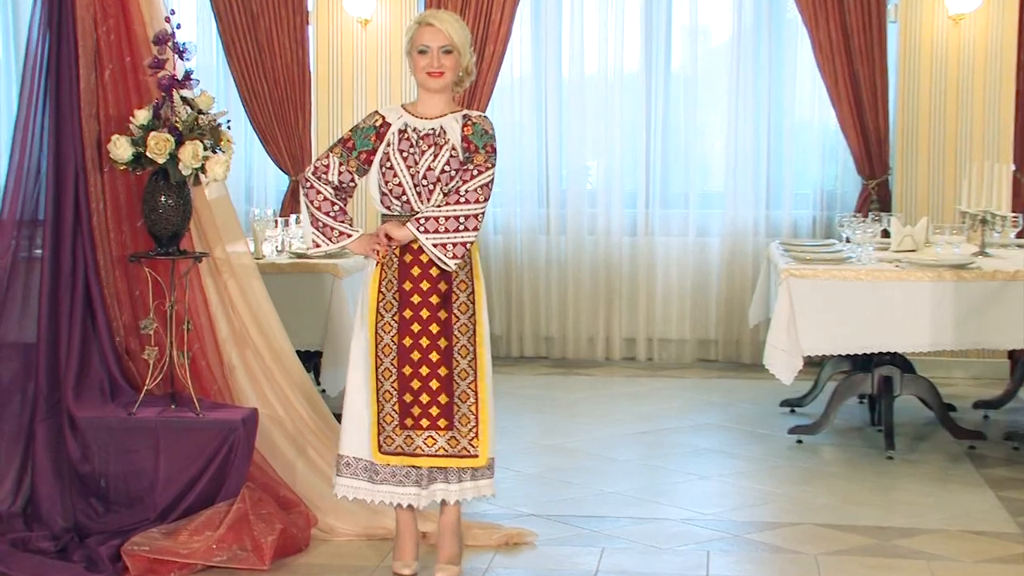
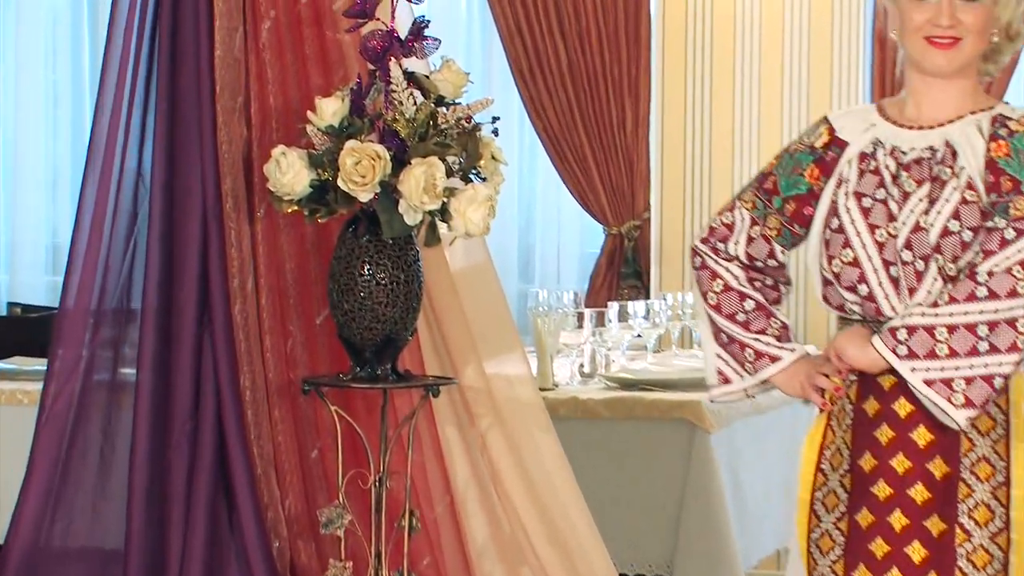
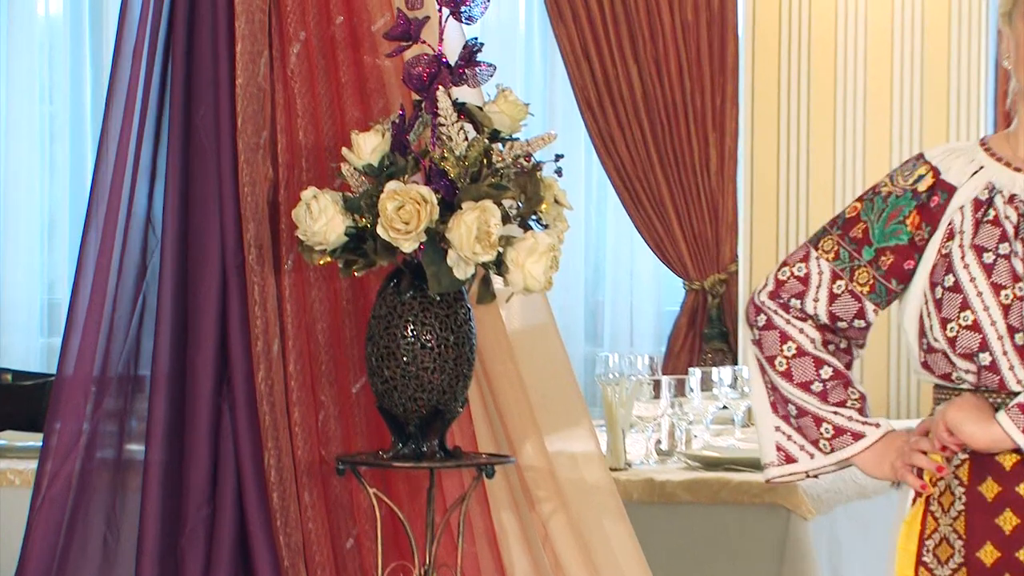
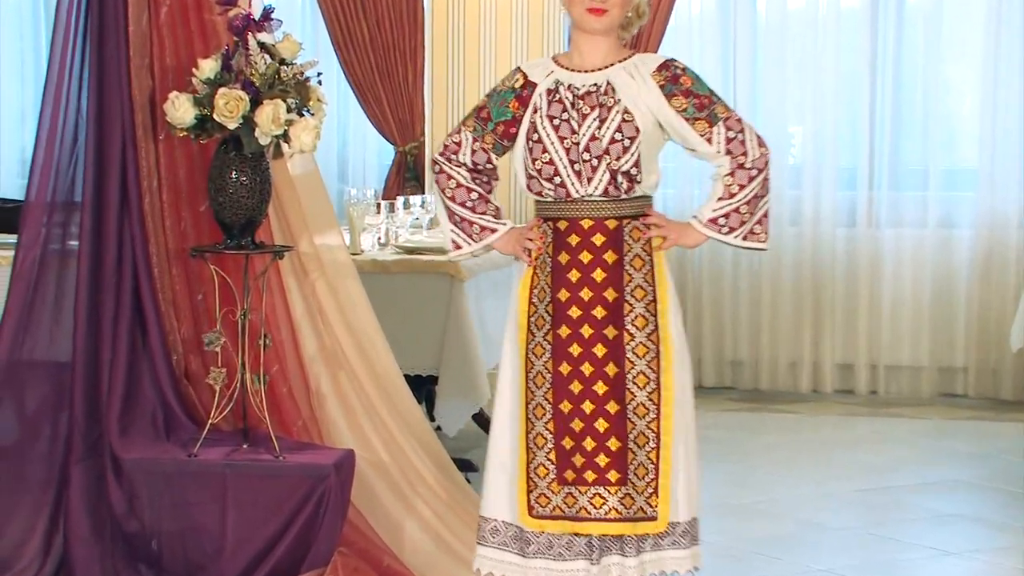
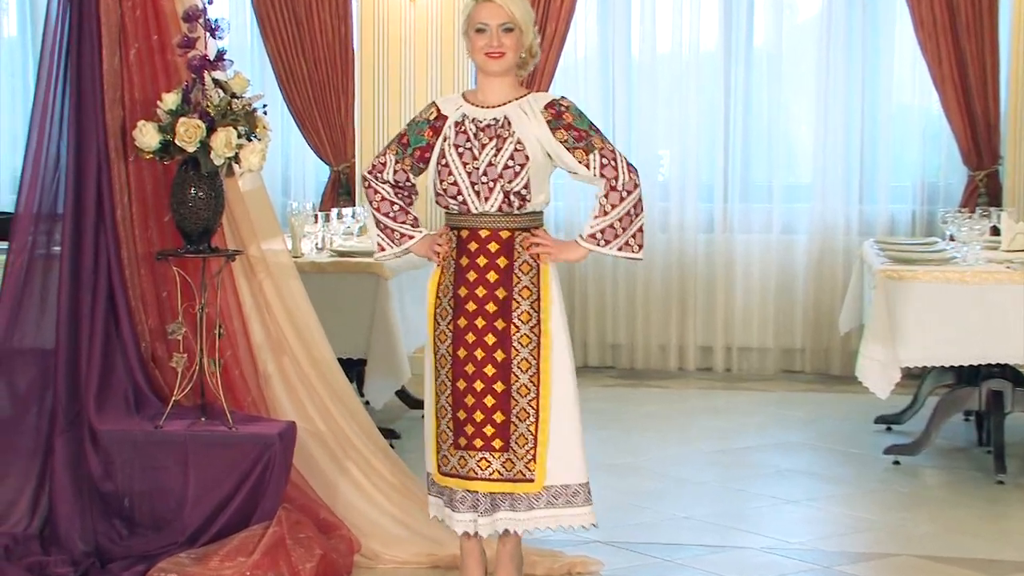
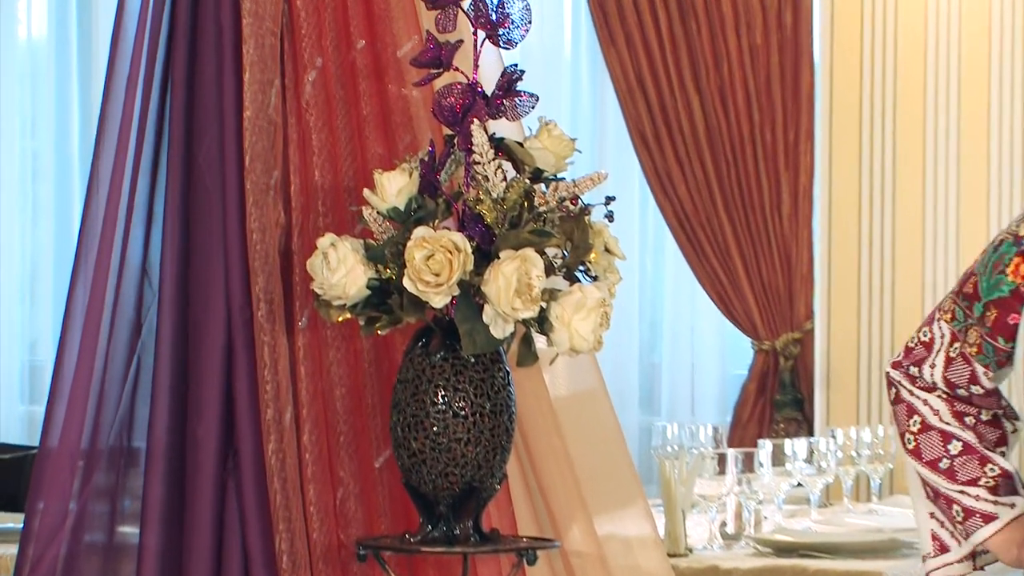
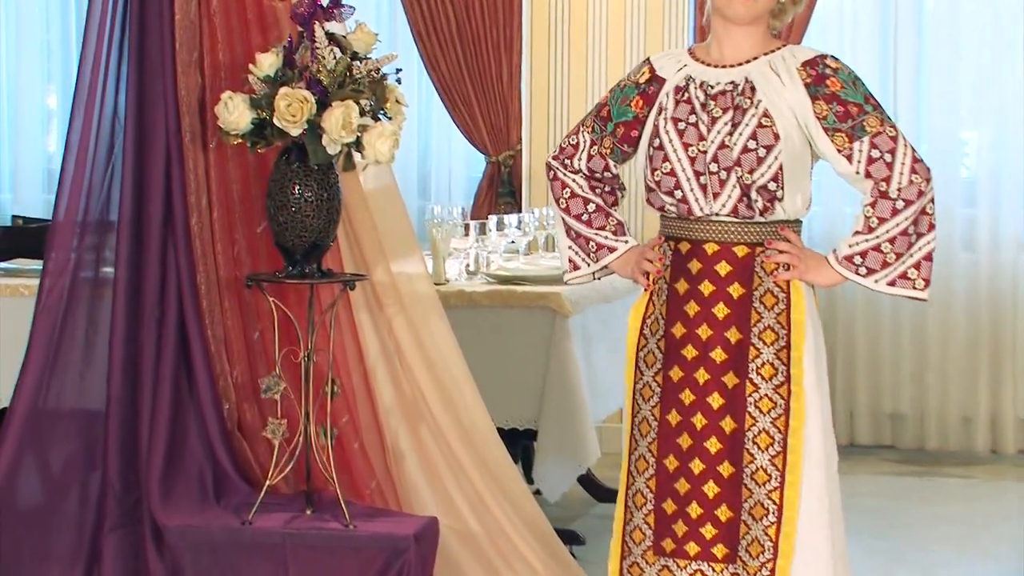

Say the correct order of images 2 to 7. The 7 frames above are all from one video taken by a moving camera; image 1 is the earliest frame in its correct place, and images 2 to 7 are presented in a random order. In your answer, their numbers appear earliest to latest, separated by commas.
5, 4, 7, 2, 3, 6
